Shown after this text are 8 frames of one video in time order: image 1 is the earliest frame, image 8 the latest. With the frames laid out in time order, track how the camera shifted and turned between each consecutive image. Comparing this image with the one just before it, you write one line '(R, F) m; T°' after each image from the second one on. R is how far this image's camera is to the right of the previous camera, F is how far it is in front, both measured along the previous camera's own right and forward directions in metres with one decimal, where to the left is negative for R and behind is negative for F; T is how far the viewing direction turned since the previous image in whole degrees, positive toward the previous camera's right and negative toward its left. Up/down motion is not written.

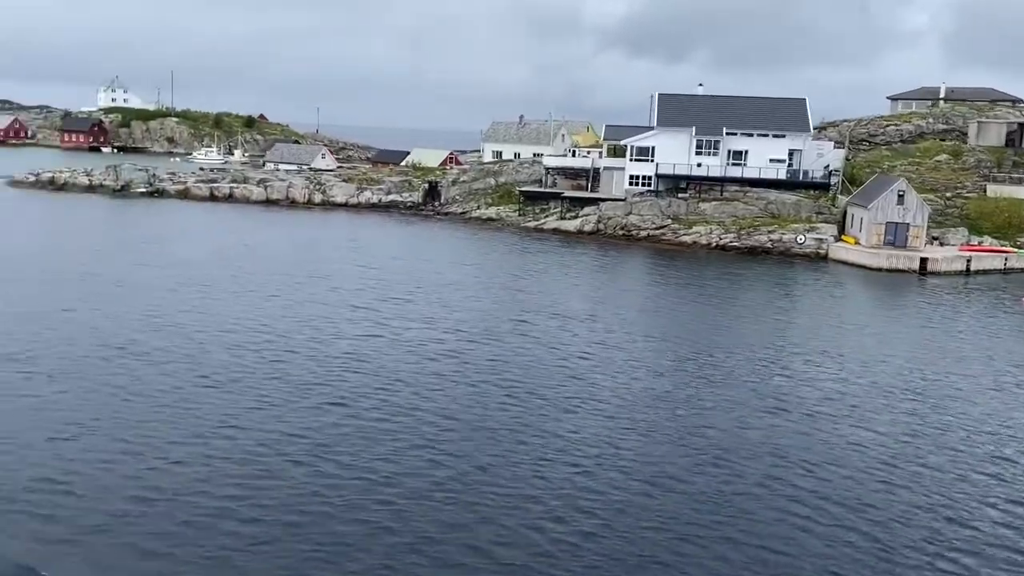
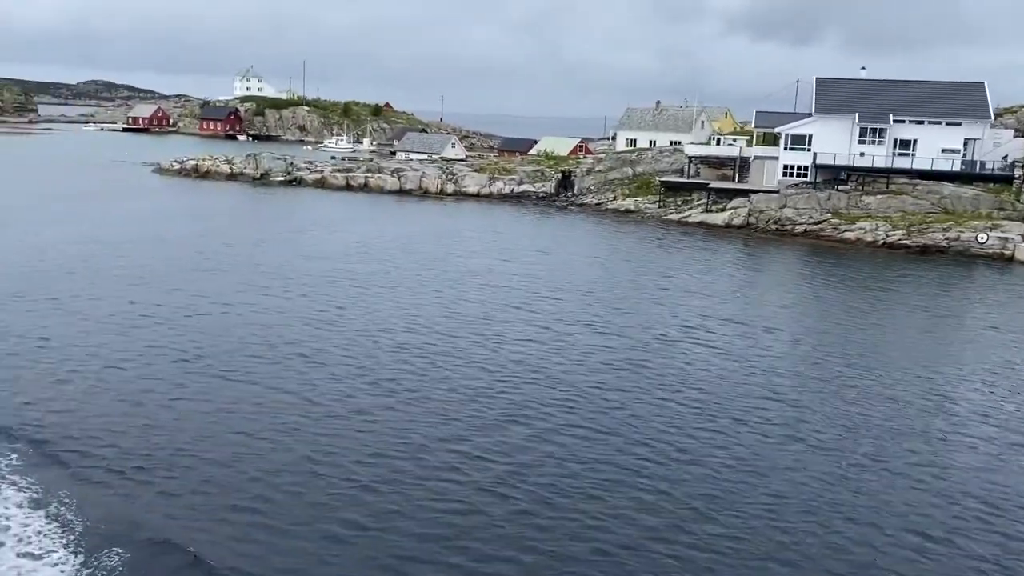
(-2.8, +2.5) m; -7°
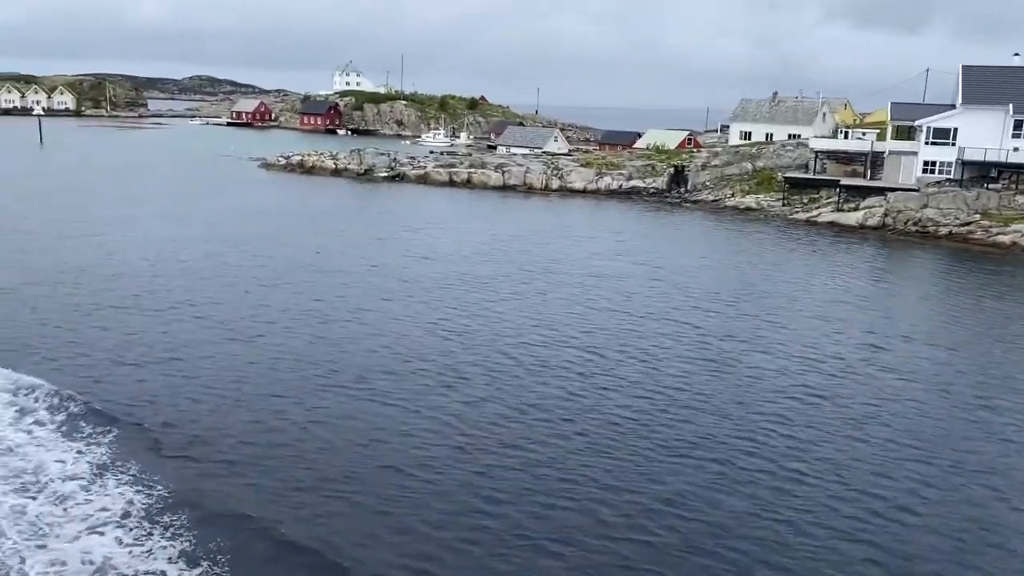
(-2.5, +2.7) m; -5°
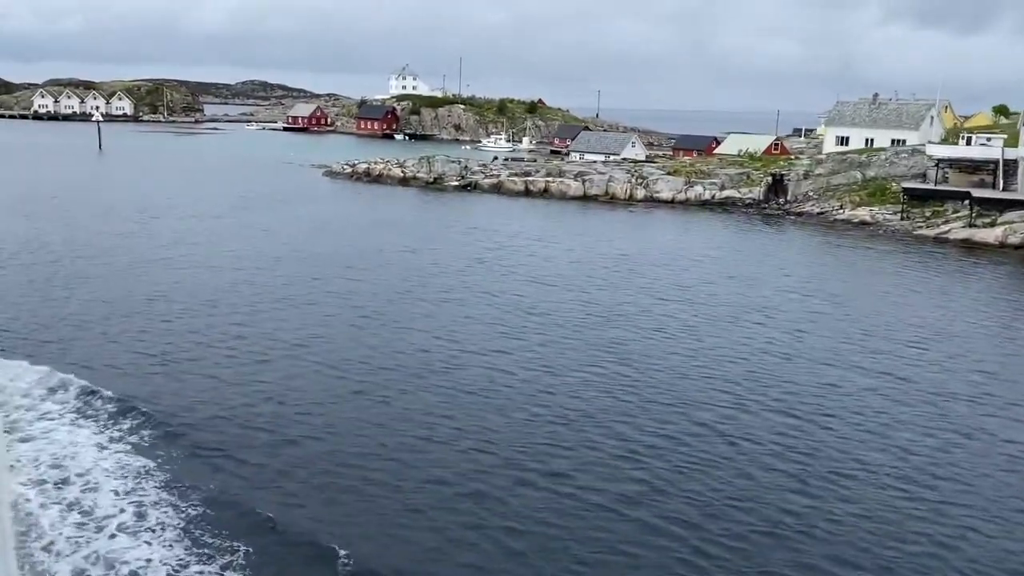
(-4.4, +5.3) m; -2°
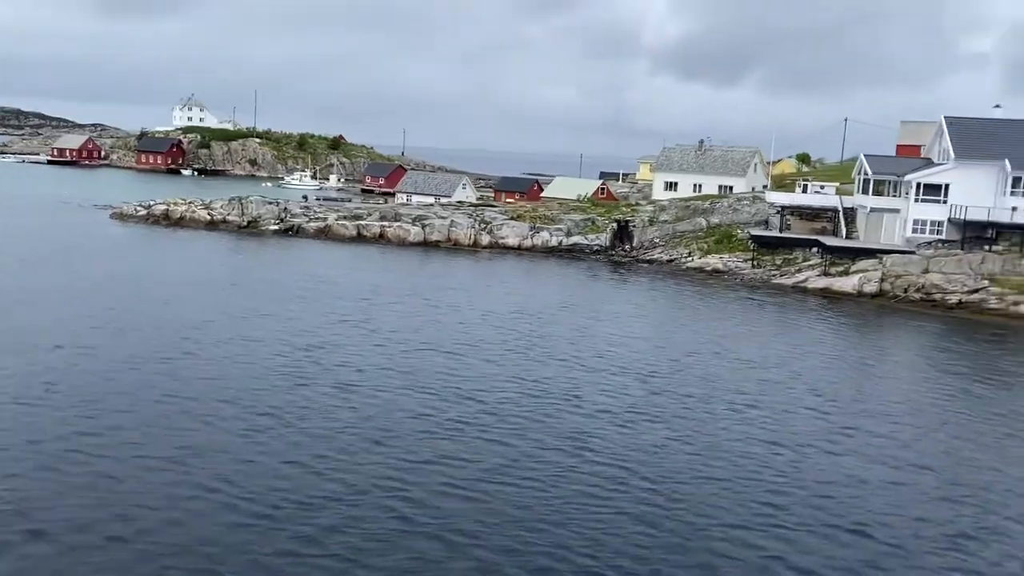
(-5.2, +6.7) m; +15°
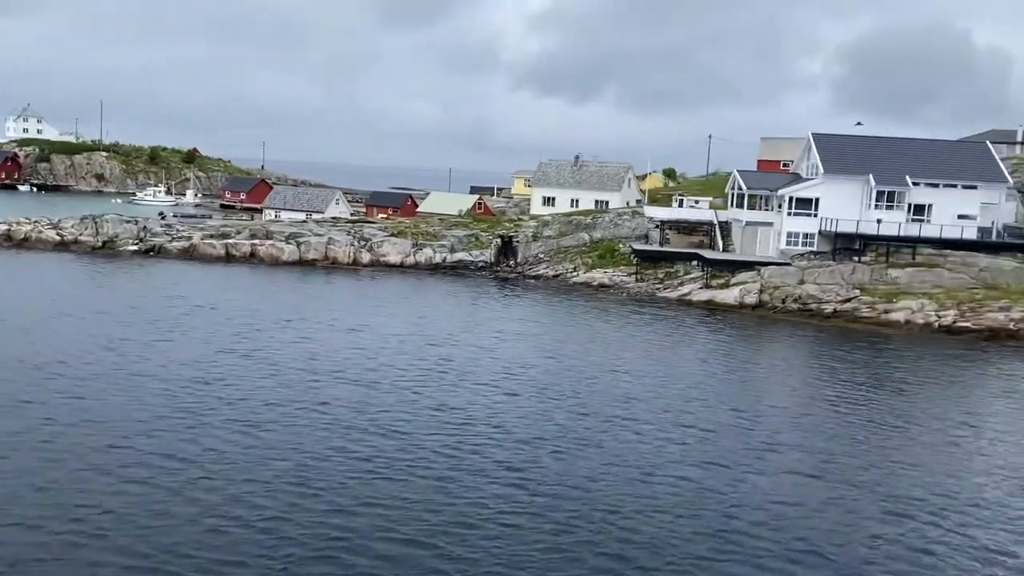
(-2.1, +1.7) m; +9°
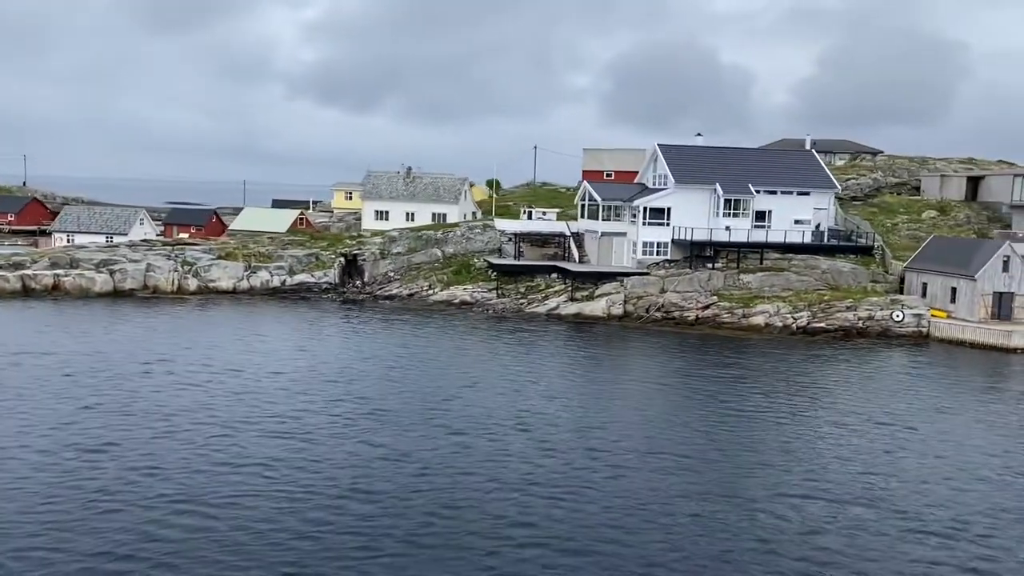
(-5.9, +3.9) m; +14°
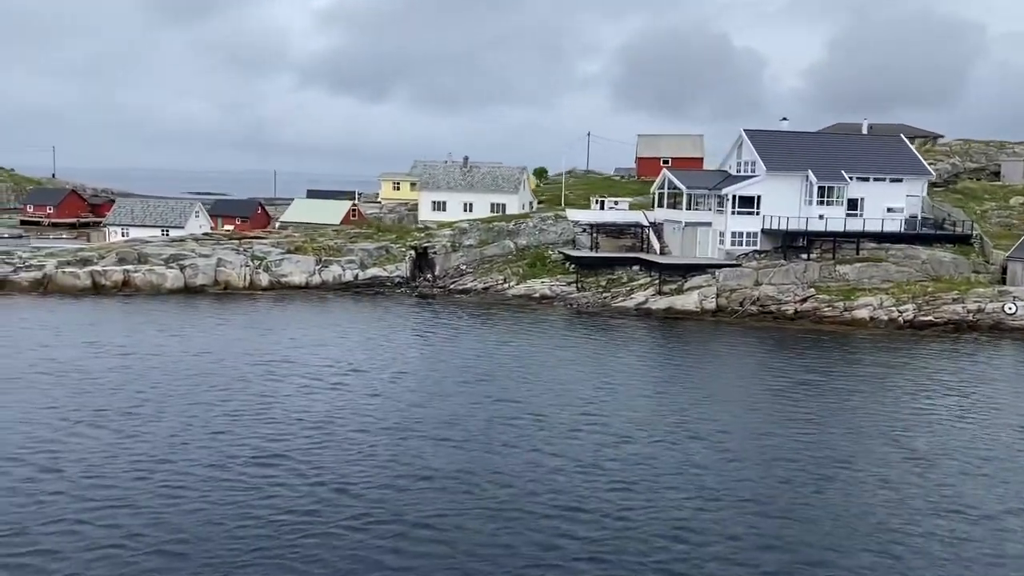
(-6.2, +2.3) m; 0°
